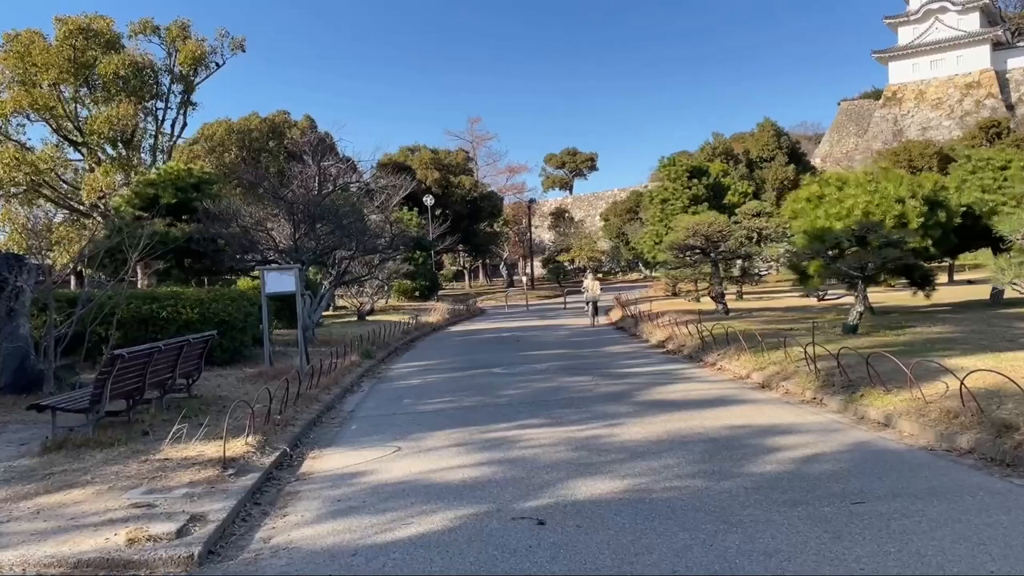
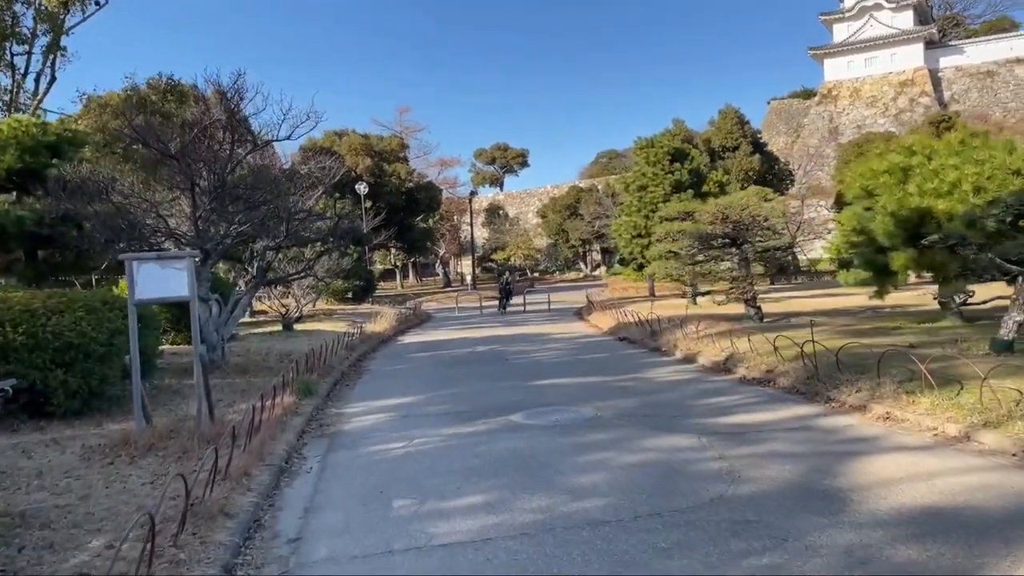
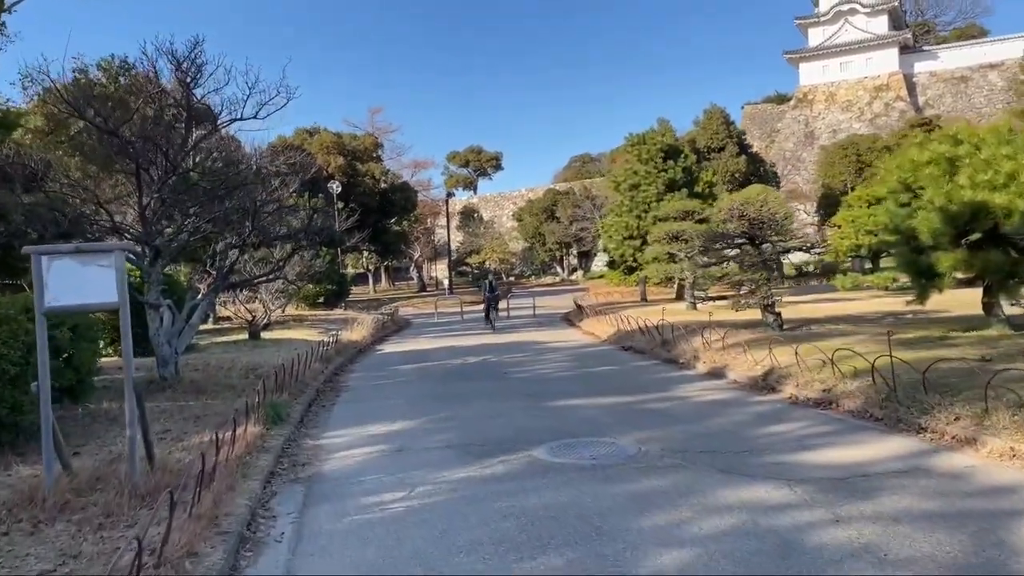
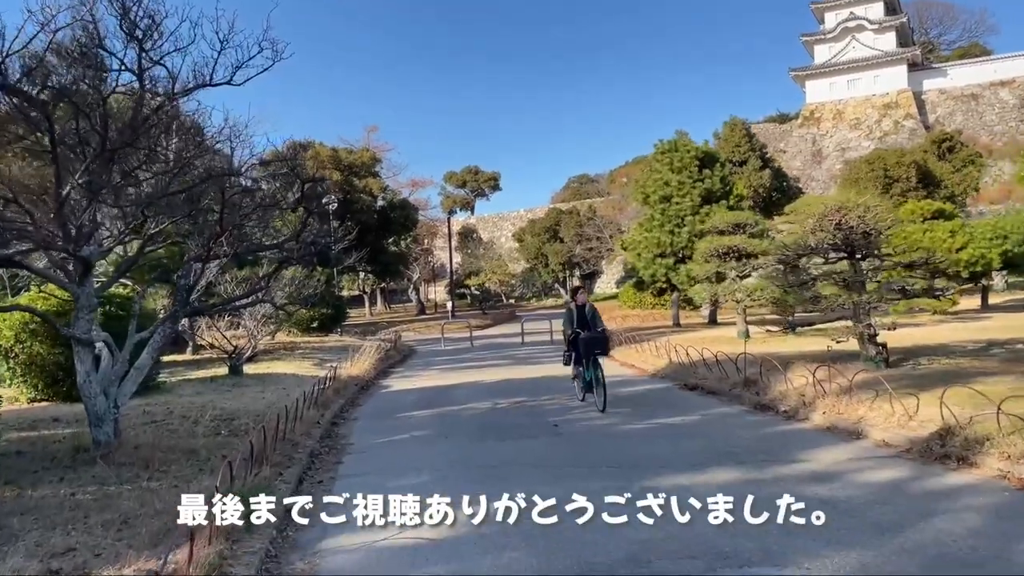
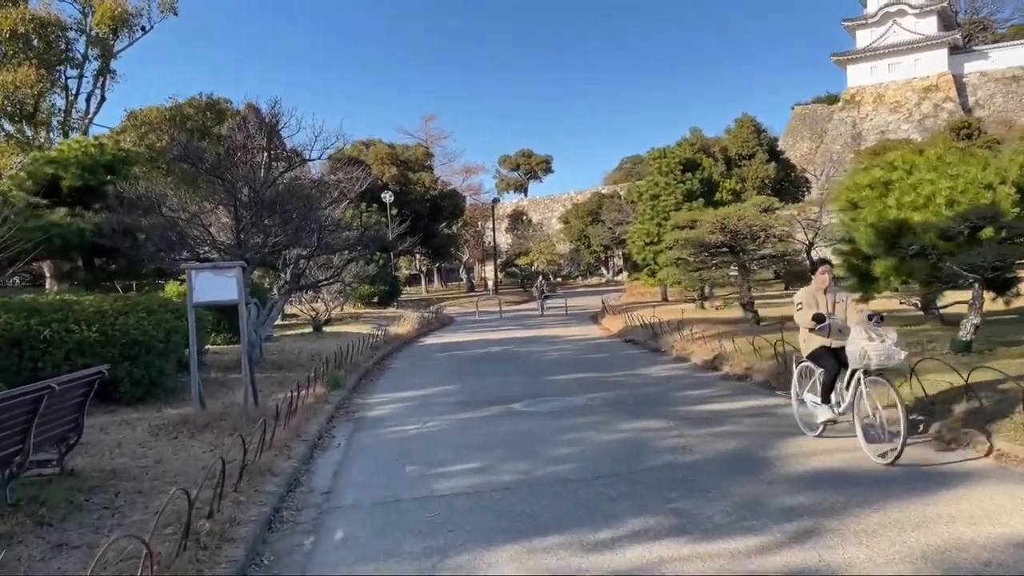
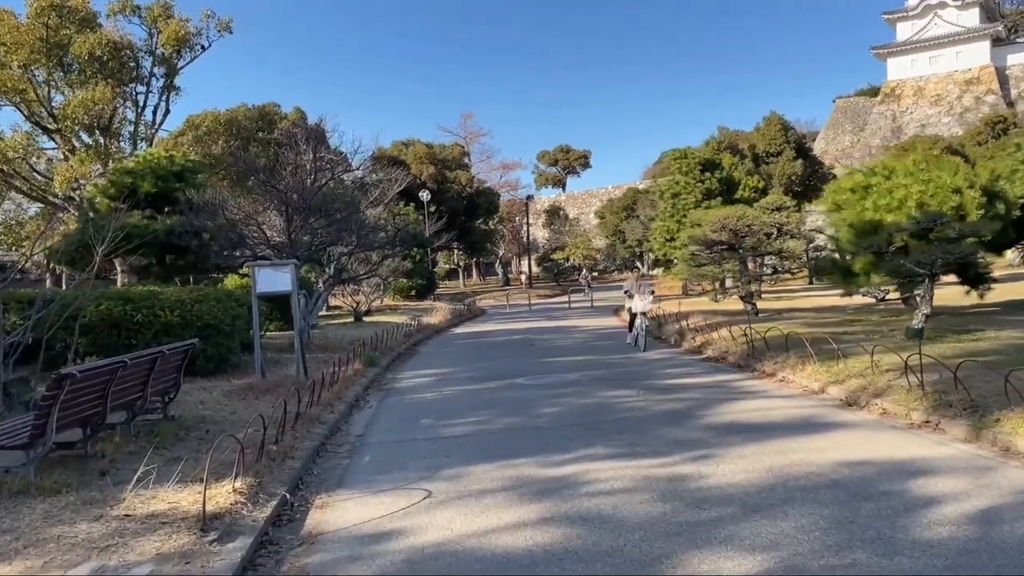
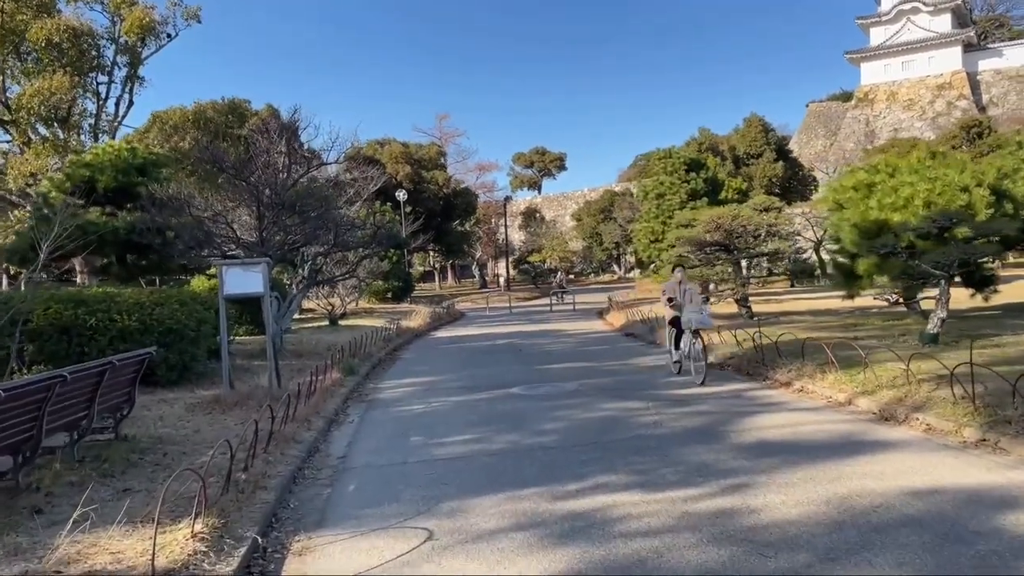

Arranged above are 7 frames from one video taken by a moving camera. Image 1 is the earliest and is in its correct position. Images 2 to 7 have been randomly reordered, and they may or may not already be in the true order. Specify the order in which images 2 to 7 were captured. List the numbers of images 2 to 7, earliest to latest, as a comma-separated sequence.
6, 7, 5, 2, 3, 4
